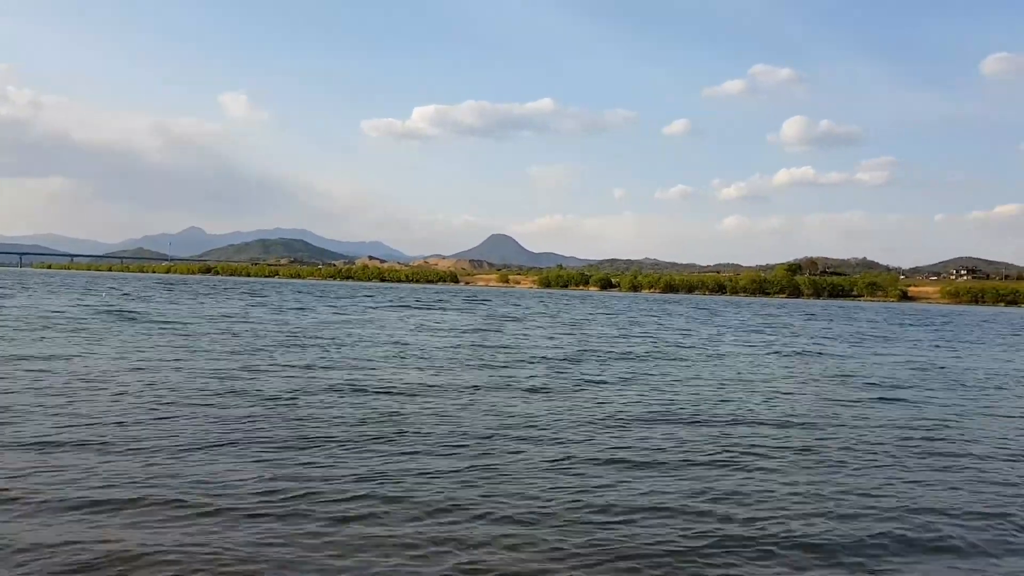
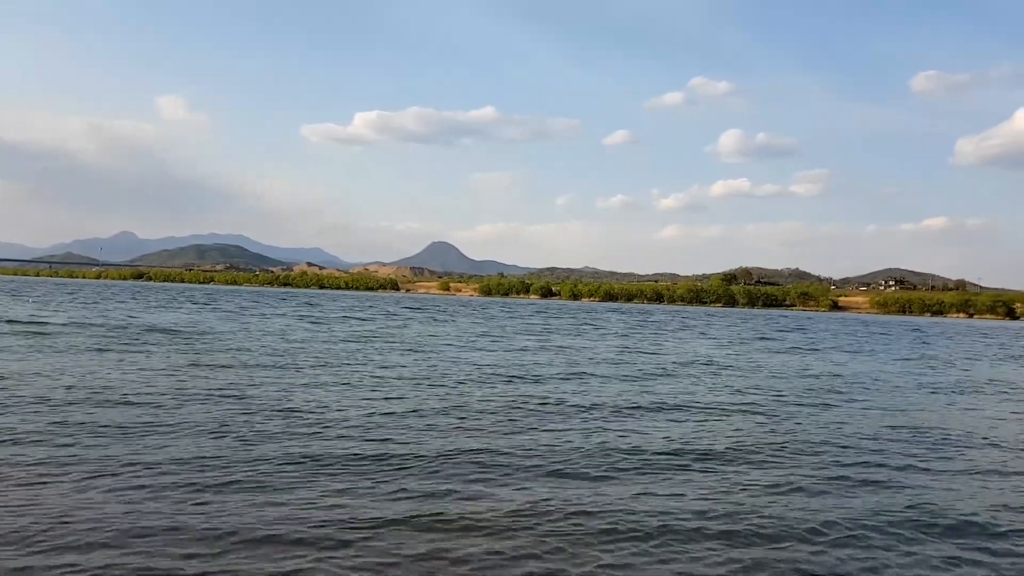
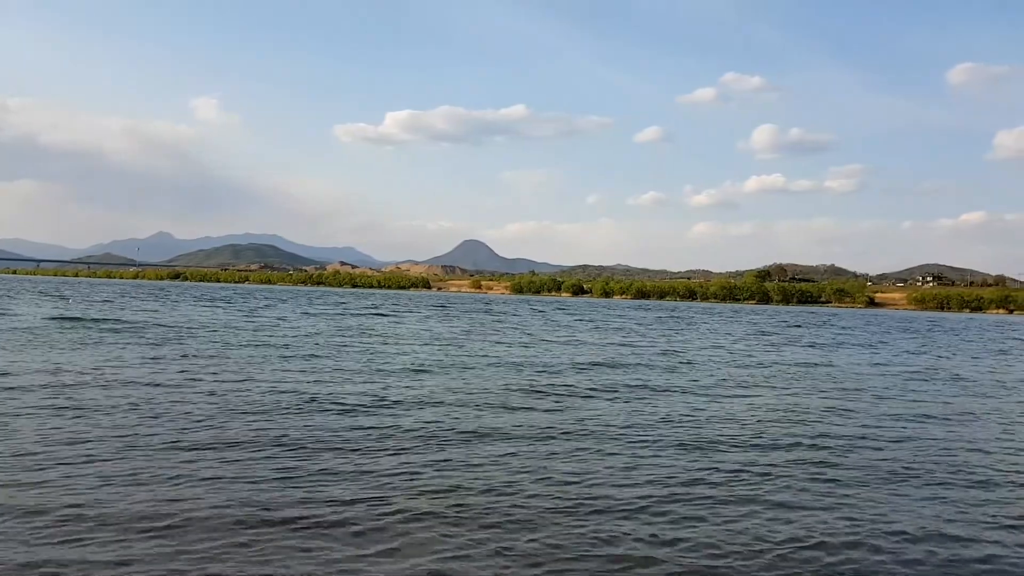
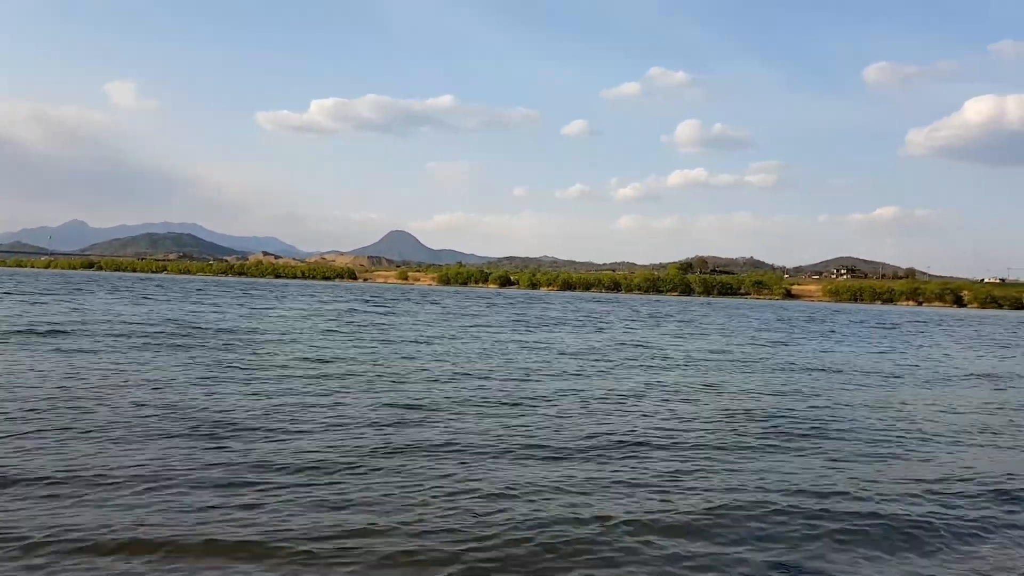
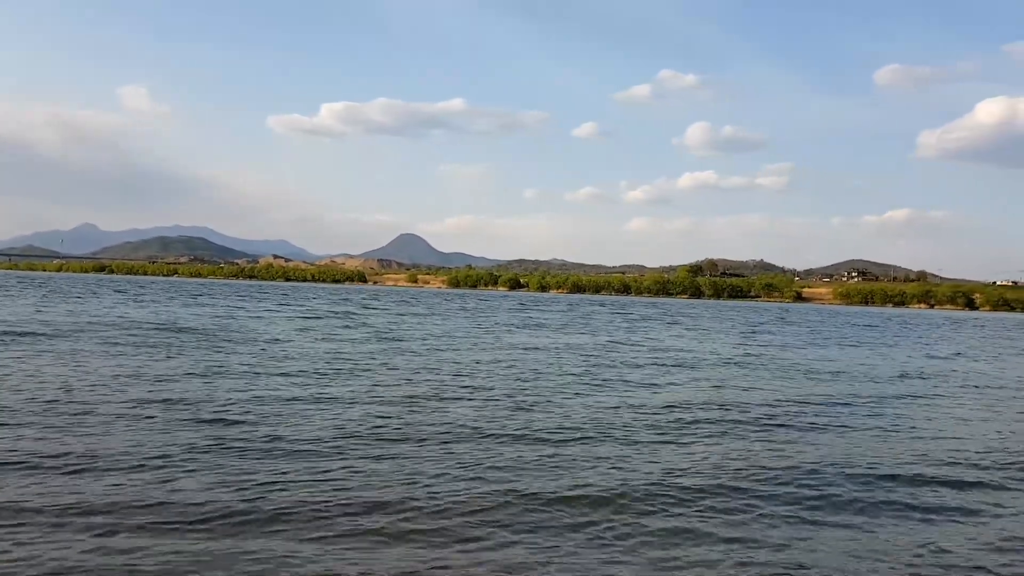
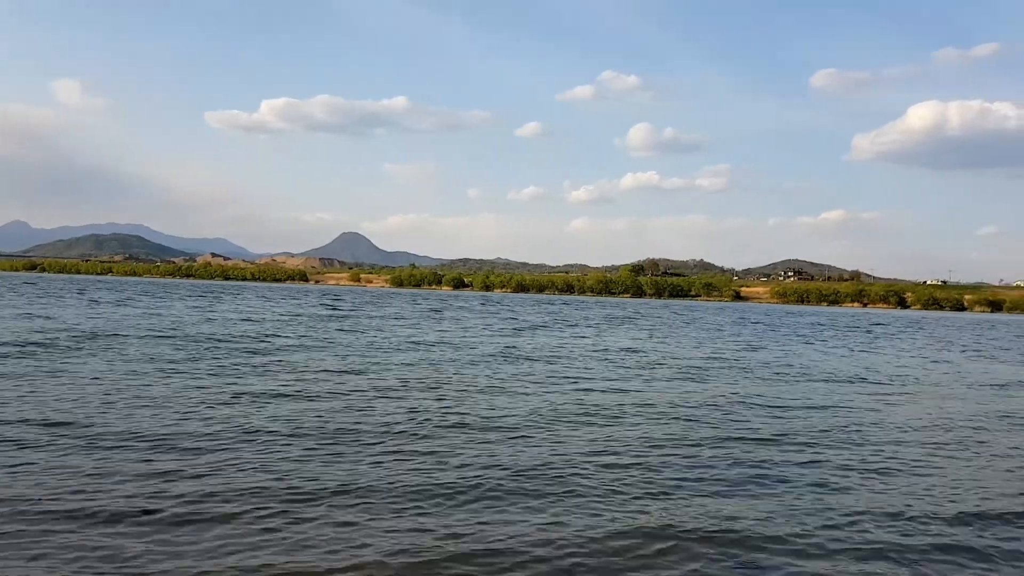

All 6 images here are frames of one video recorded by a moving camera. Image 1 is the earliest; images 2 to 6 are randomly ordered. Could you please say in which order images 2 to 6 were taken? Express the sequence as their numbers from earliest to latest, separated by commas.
3, 2, 5, 4, 6
